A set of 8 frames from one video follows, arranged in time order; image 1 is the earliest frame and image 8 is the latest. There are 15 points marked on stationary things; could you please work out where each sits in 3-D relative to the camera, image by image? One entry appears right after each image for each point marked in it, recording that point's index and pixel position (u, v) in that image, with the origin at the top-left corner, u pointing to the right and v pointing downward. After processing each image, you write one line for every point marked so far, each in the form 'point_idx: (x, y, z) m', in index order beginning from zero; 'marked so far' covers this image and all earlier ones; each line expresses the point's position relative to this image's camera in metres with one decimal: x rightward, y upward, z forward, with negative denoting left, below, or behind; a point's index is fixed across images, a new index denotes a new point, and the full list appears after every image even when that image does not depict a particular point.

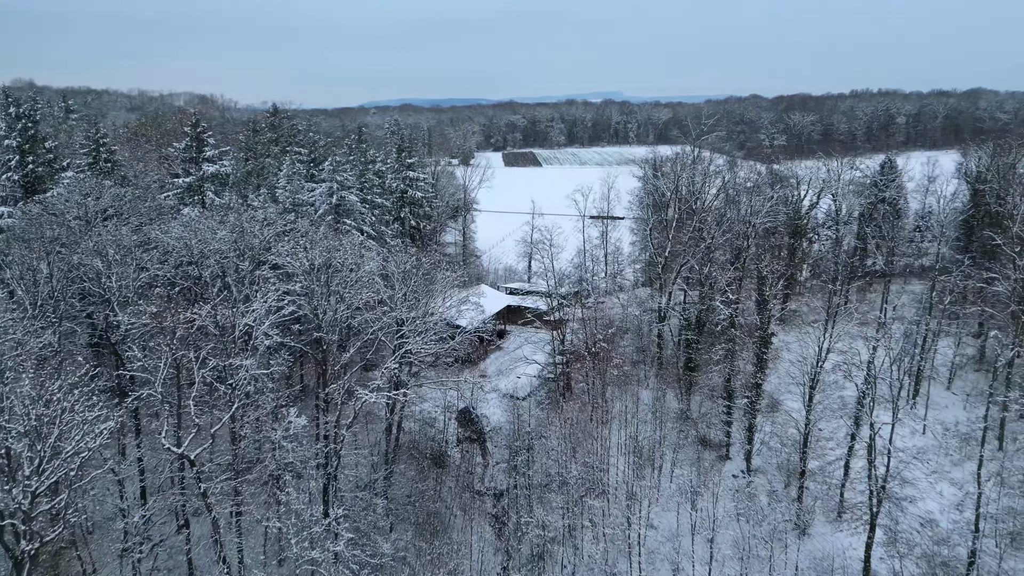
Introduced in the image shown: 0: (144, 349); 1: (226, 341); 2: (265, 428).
0: (-10.7, -1.8, +18.7) m
1: (-8.1, -1.6, +18.1) m
2: (-7.1, -4.1, +18.6) m
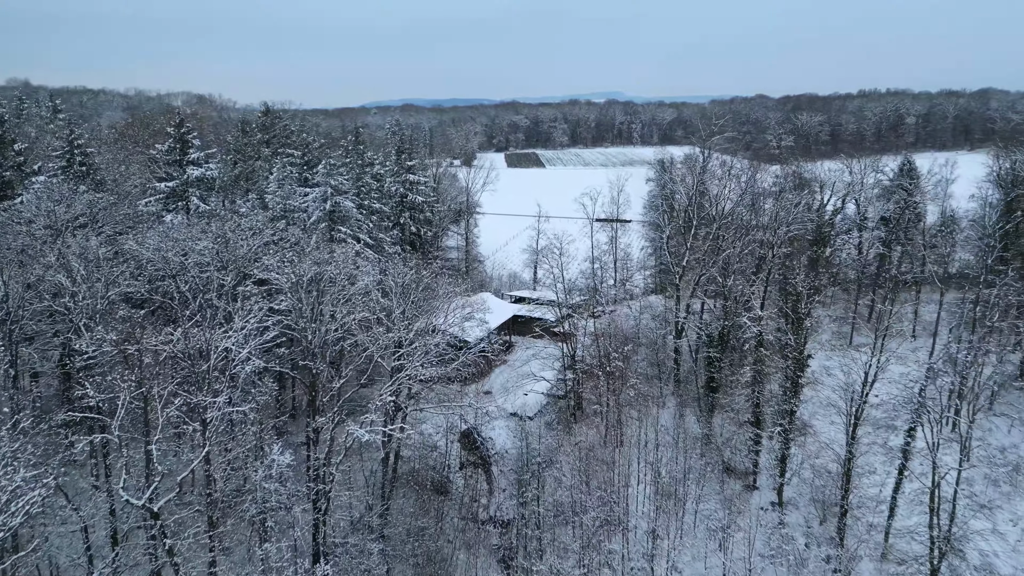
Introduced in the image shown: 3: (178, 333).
0: (-10.4, -2.3, +16.7) m
1: (-7.8, -2.1, +16.1) m
2: (-6.8, -4.6, +16.5) m
3: (-8.4, -1.1, +16.1) m
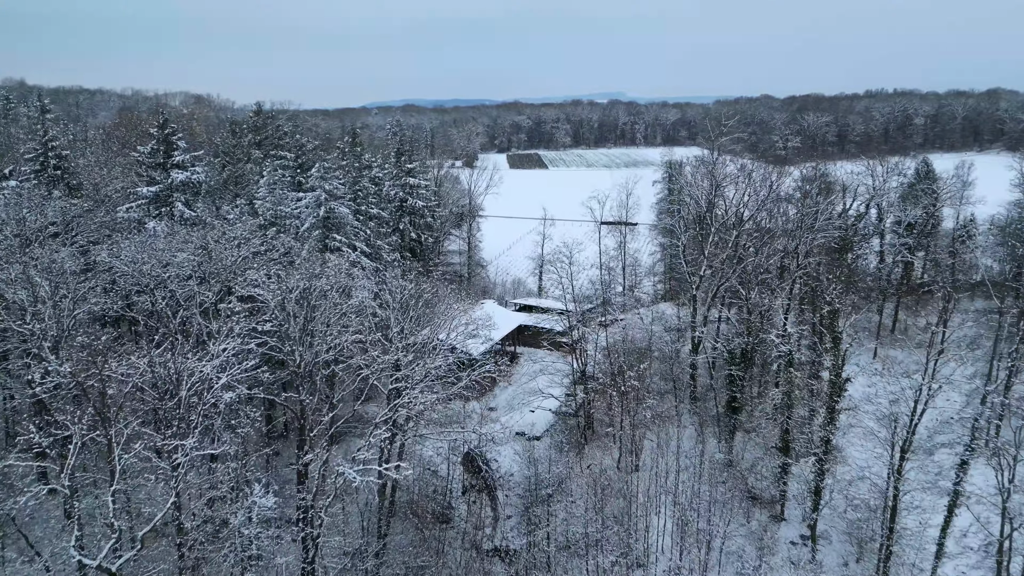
0: (-10.2, -2.8, +14.9) m
1: (-7.5, -2.6, +14.3) m
2: (-6.6, -5.1, +14.7) m
3: (-8.2, -1.6, +14.3) m
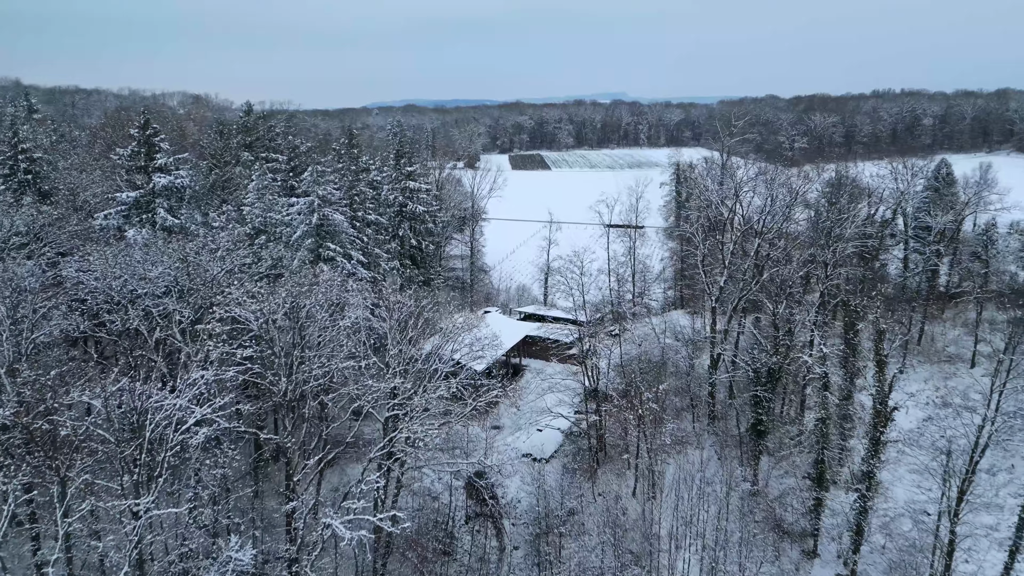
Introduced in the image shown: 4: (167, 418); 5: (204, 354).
0: (-9.9, -3.2, +13.1) m
1: (-7.3, -3.0, +12.5) m
2: (-6.3, -5.6, +12.9) m
3: (-7.9, -2.1, +12.5) m
4: (-7.2, -2.7, +13.5) m
5: (-7.3, -1.6, +15.2) m
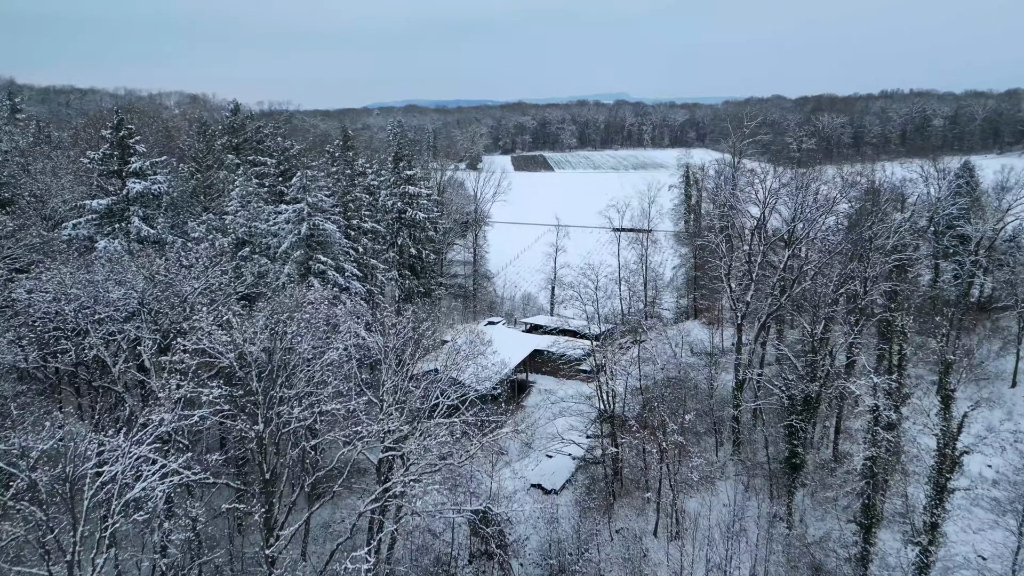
0: (-9.7, -3.8, +10.9) m
1: (-7.0, -3.6, +10.3) m
2: (-6.1, -6.1, +10.8) m
3: (-7.7, -2.6, +10.4) m
4: (-7.0, -3.3, +11.4) m
5: (-7.0, -2.1, +13.1) m
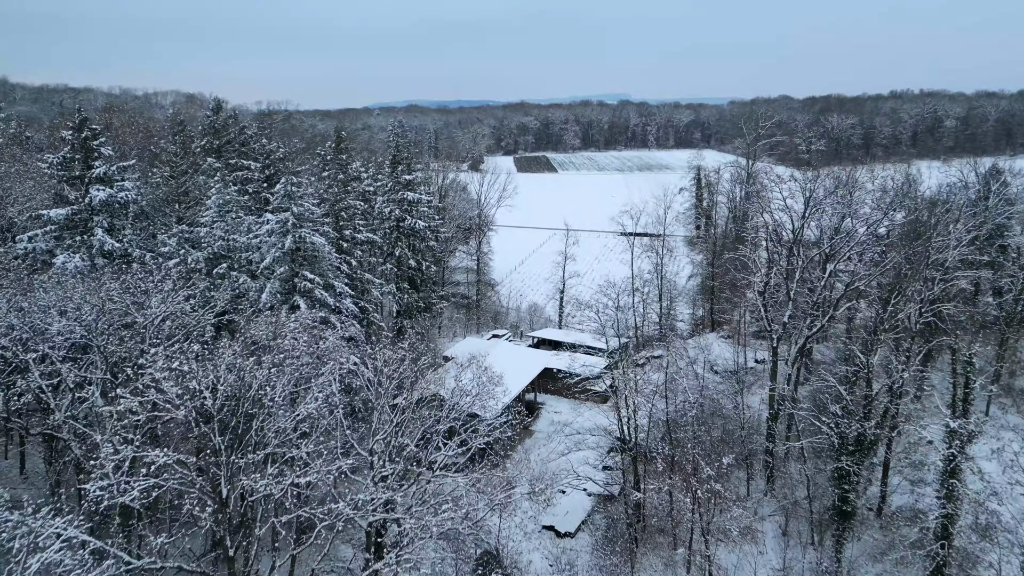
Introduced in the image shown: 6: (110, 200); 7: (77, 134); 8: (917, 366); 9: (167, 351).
0: (-9.4, -4.4, +8.5) m
1: (-6.7, -4.2, +7.9) m
2: (-5.8, -6.7, +8.3) m
3: (-7.4, -3.2, +8.0) m
4: (-6.7, -3.9, +8.9) m
5: (-6.7, -2.8, +10.6) m
6: (-11.8, +2.6, +18.9) m
7: (-13.2, +4.7, +19.5) m
8: (+11.4, -2.2, +18.2) m
9: (-7.0, -1.3, +13.1) m
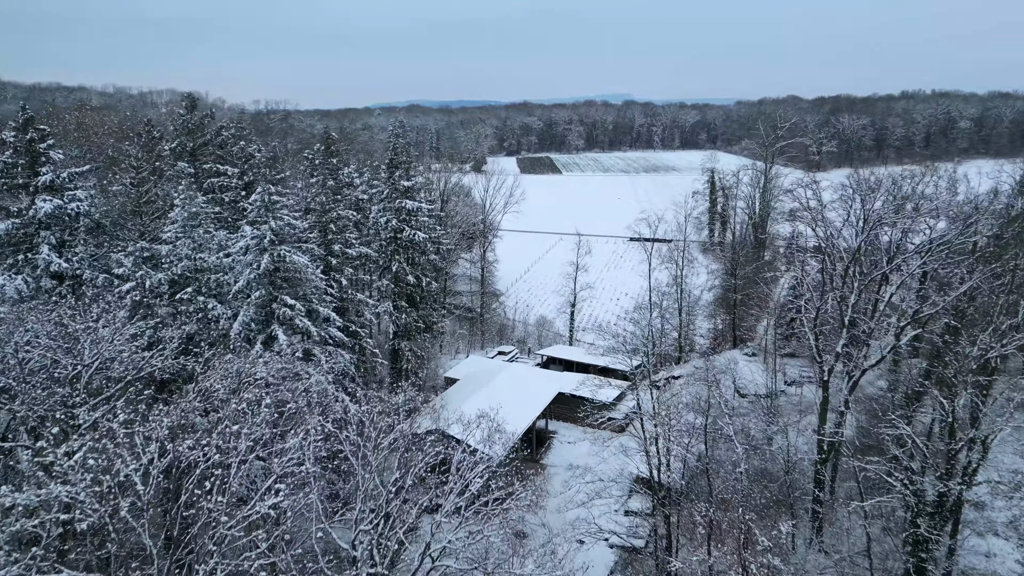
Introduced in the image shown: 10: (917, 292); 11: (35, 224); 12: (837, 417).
0: (-9.0, -5.1, +5.8) m
1: (-6.4, -4.9, +5.1) m
2: (-5.5, -7.4, +5.6) m
3: (-7.0, -3.9, +5.2) m
4: (-6.3, -4.6, +6.2) m
5: (-6.4, -3.4, +7.9) m
6: (-11.5, +1.9, +16.2) m
7: (-12.8, +4.0, +16.7) m
8: (+11.8, -2.9, +15.5) m
9: (-6.7, -2.0, +10.4) m
10: (+12.5, -0.2, +19.9) m
11: (-12.1, +1.6, +16.2) m
12: (+9.4, -3.7, +18.7) m
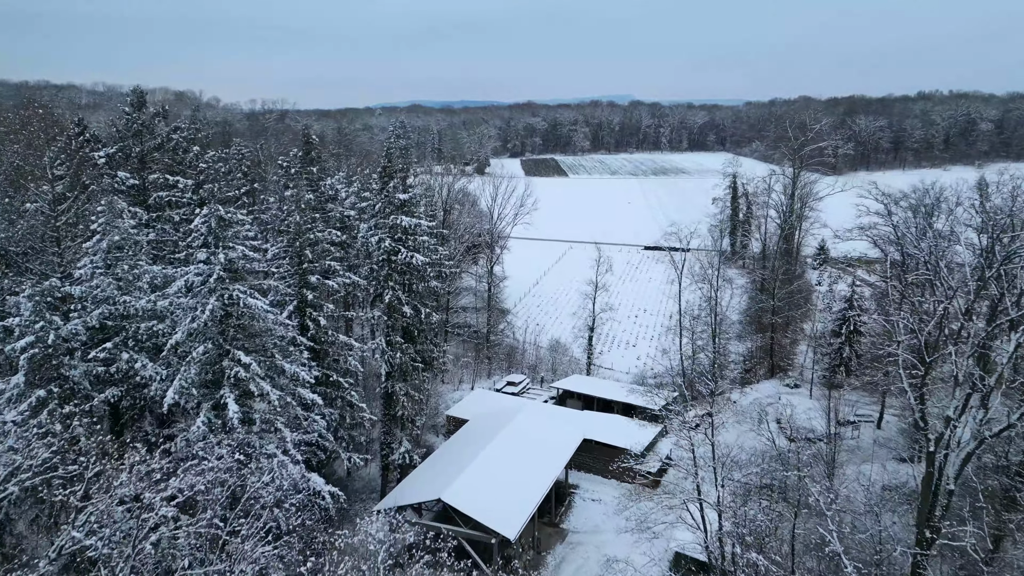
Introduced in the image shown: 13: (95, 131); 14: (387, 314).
0: (-8.6, -6.1, +1.8) m
1: (-6.0, -5.9, +1.2) m
2: (-5.0, -8.4, +1.6) m
3: (-6.6, -4.9, +1.3) m
4: (-5.9, -5.6, +2.2) m
5: (-5.9, -4.5, +3.9) m
6: (-11.0, +0.9, +12.3) m
7: (-12.3, +3.0, +12.8) m
8: (+12.2, -4.0, +11.5) m
9: (-6.2, -3.0, +6.5) m
10: (+13.0, -1.2, +16.0) m
11: (-11.6, +0.6, +12.3) m
12: (+9.9, -4.8, +14.7) m
13: (-12.1, +4.6, +18.8) m
14: (-3.8, -0.8, +19.5) m
